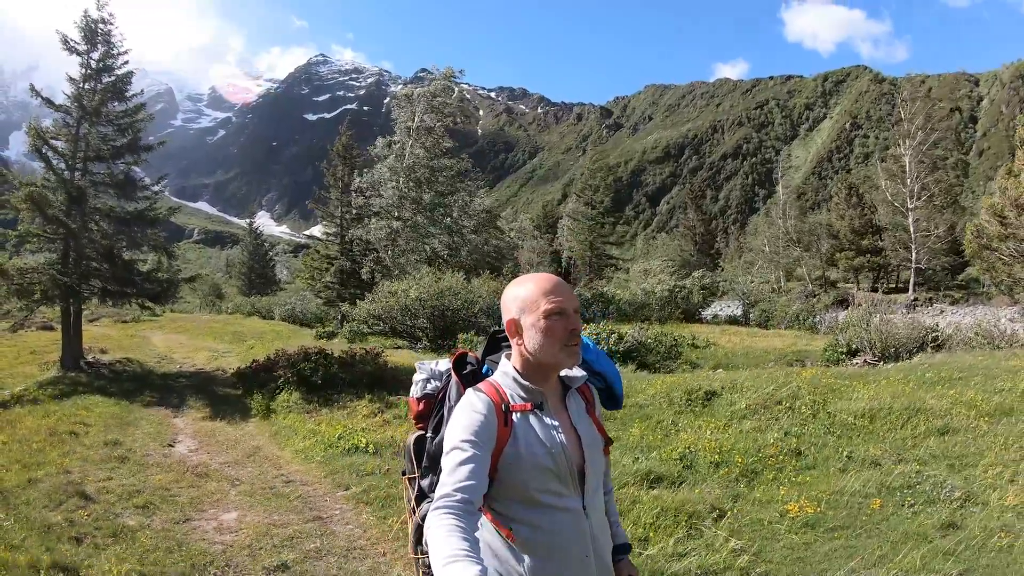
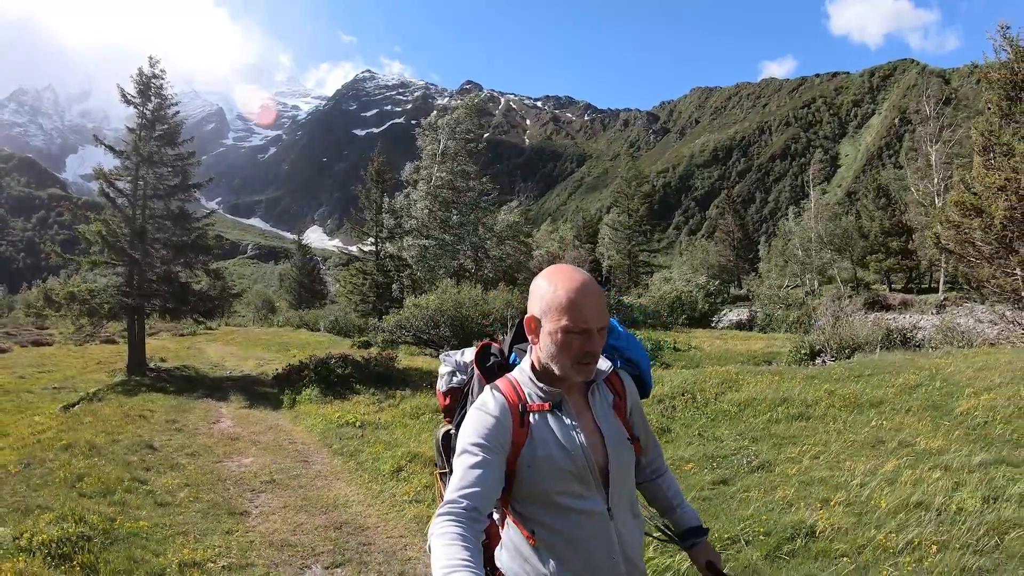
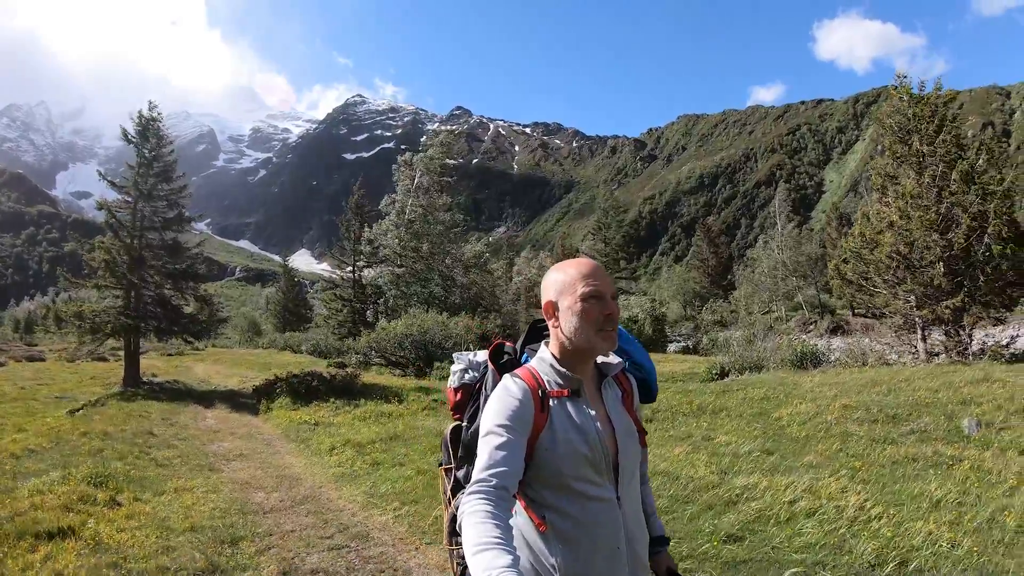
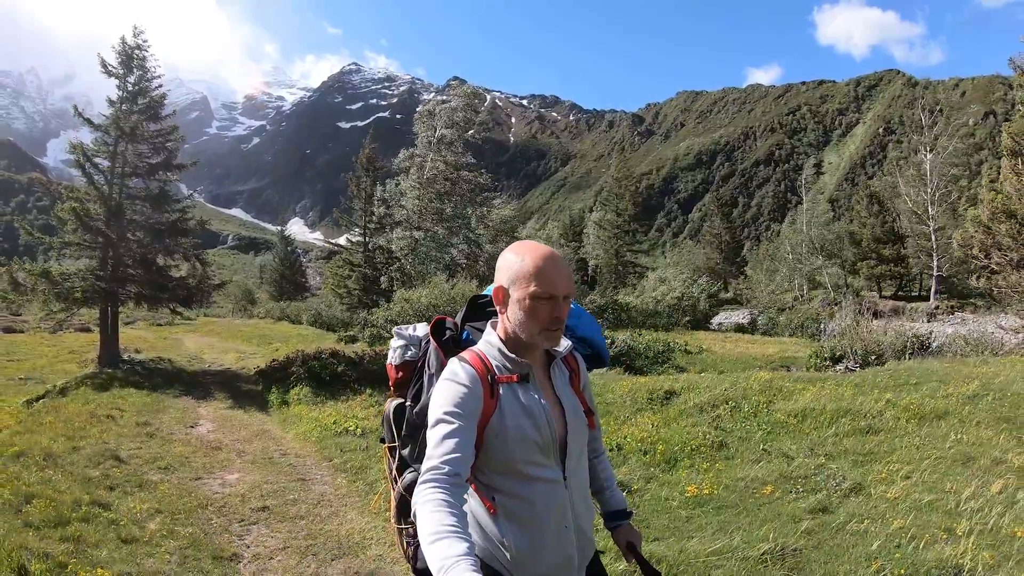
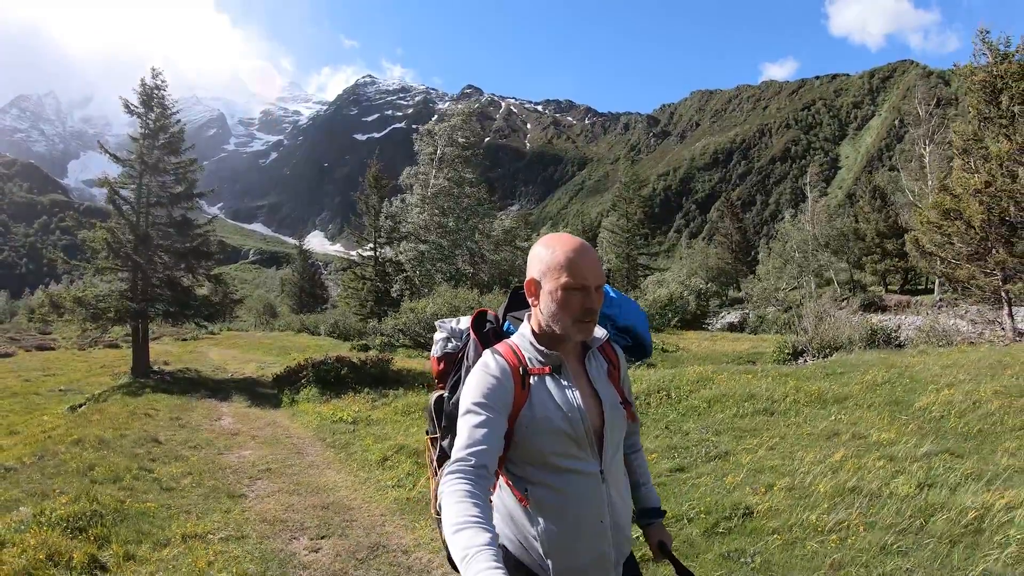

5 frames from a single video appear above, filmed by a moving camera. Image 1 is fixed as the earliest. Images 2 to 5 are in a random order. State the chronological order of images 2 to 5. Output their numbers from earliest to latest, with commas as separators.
4, 2, 5, 3
